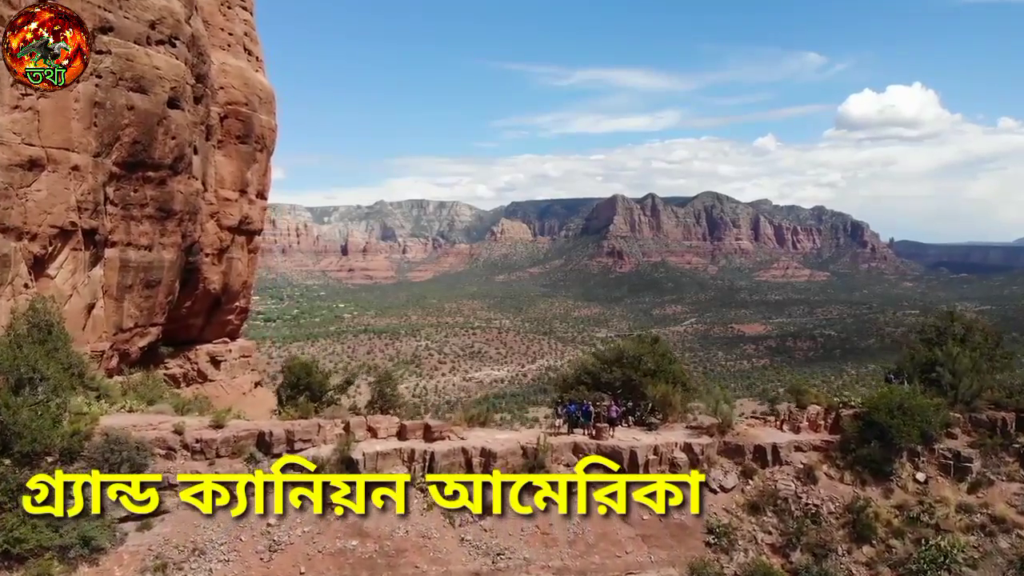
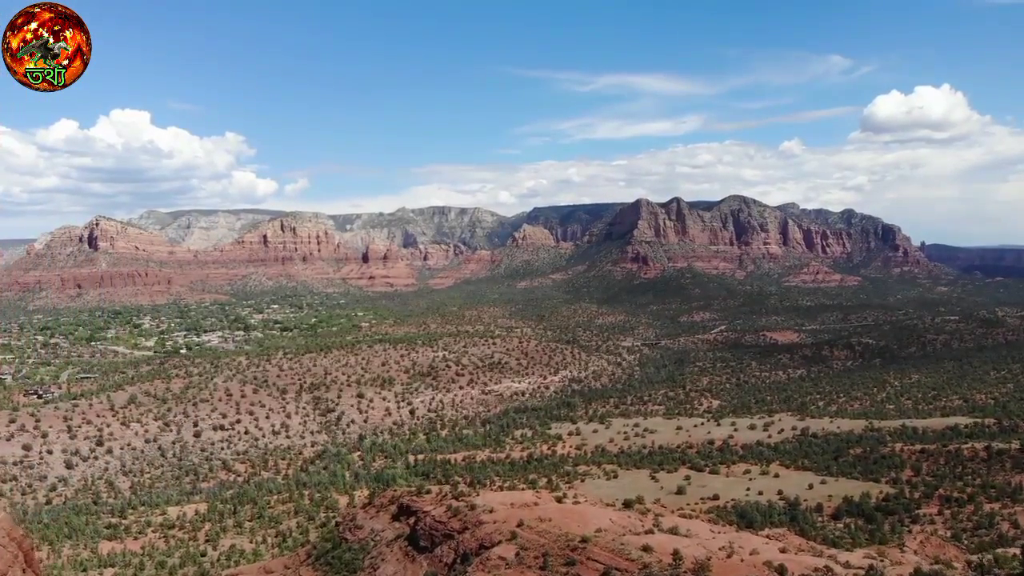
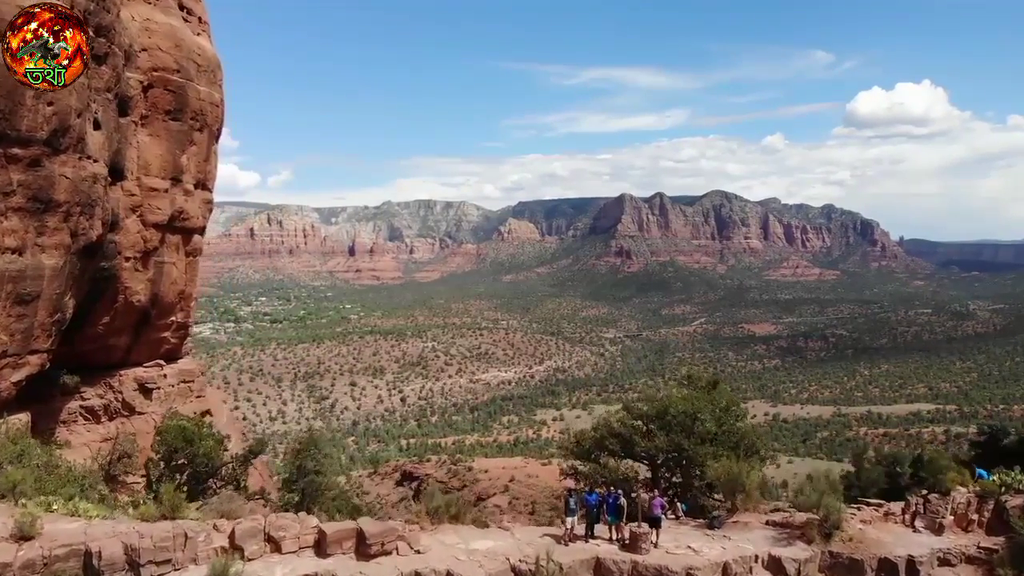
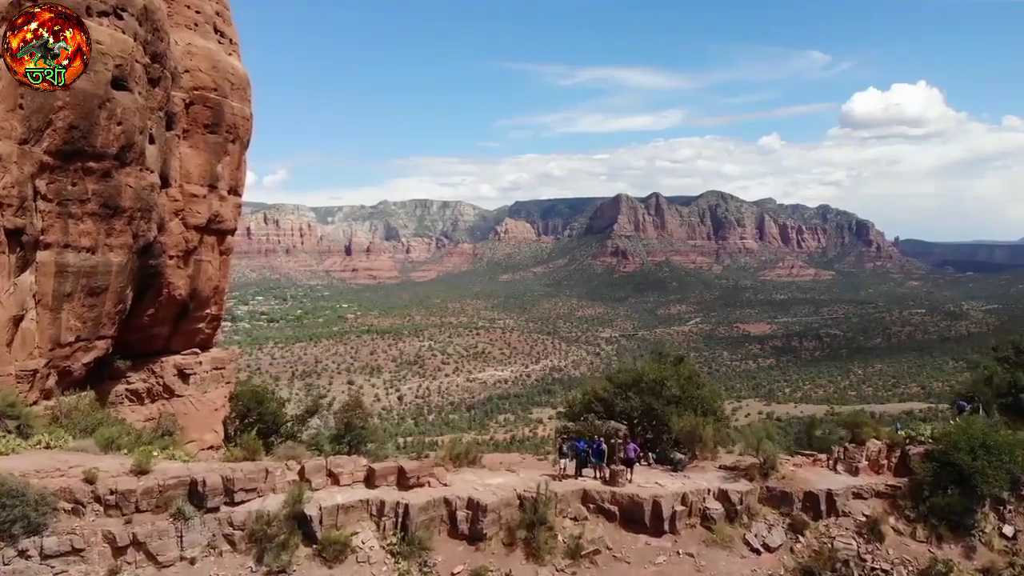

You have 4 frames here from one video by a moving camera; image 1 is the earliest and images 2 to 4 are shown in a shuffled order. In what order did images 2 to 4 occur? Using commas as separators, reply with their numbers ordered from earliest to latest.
4, 3, 2
